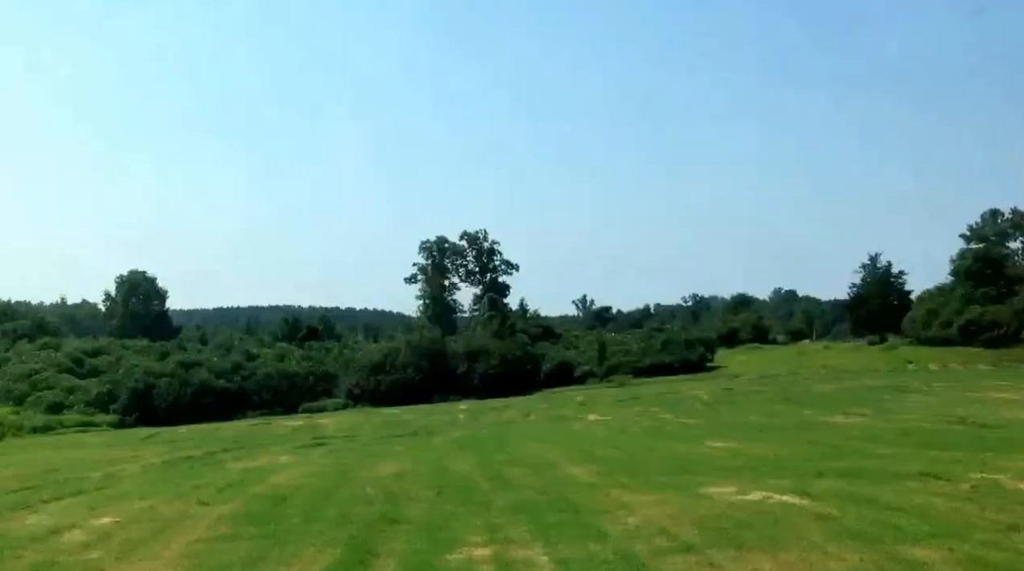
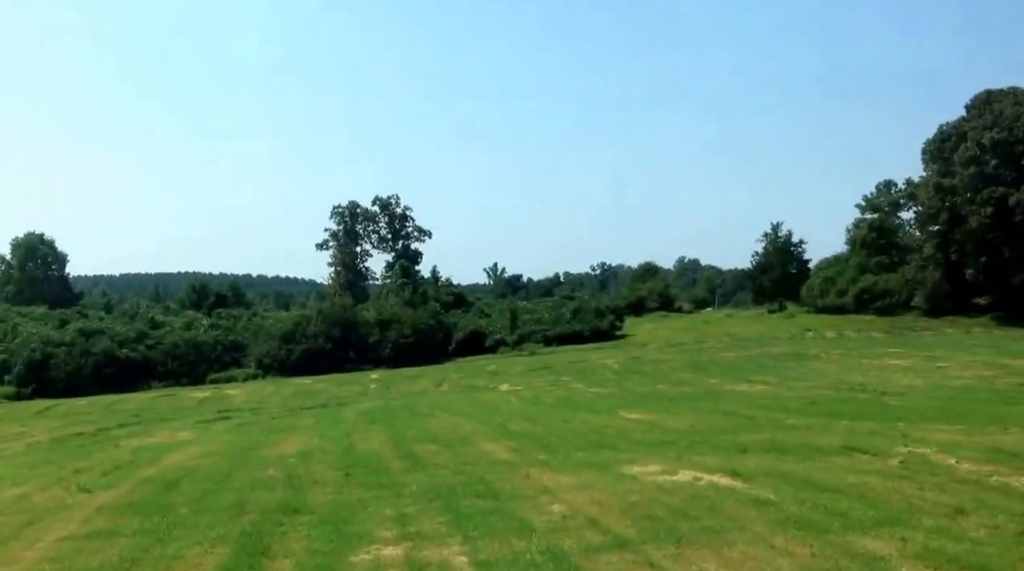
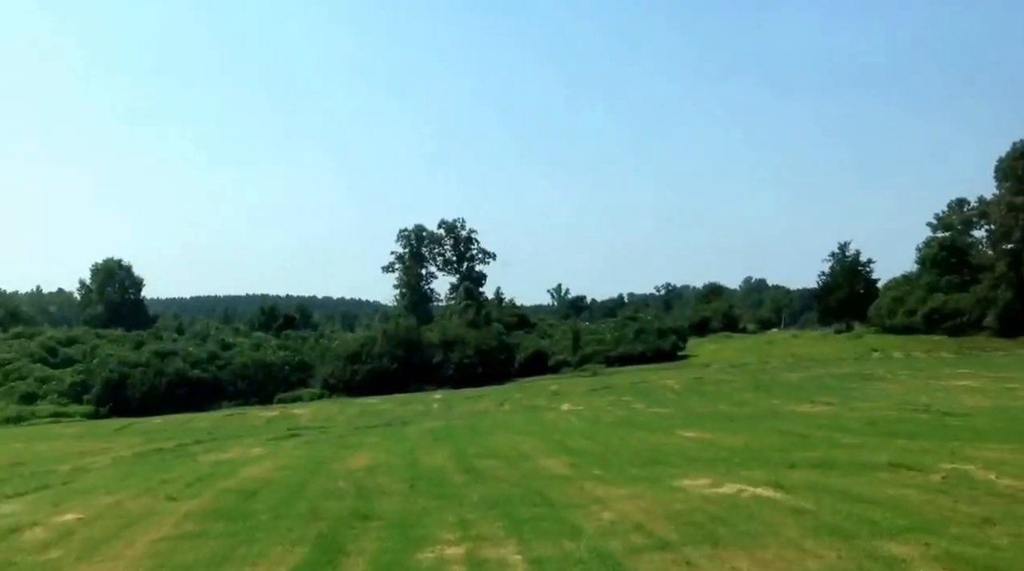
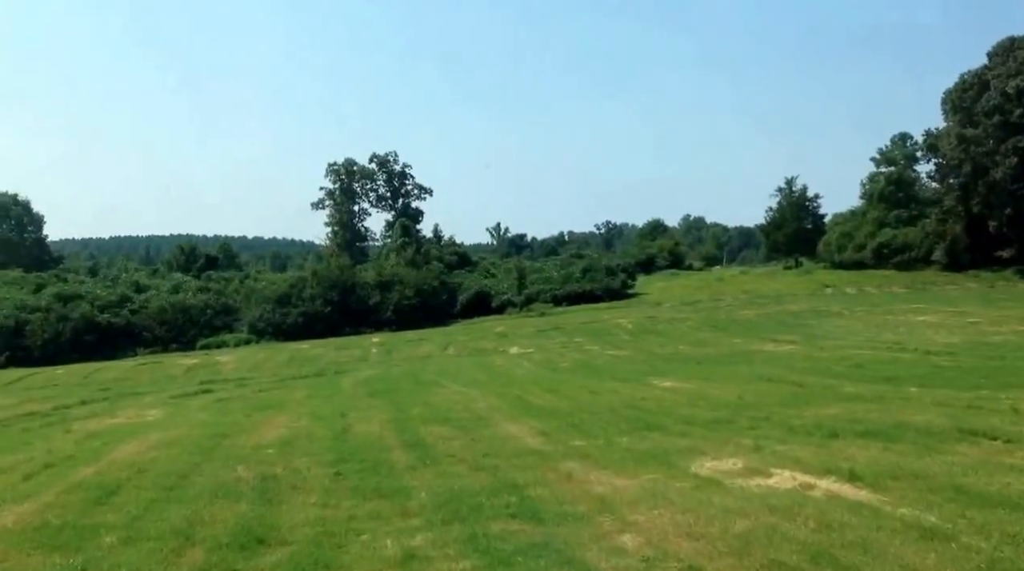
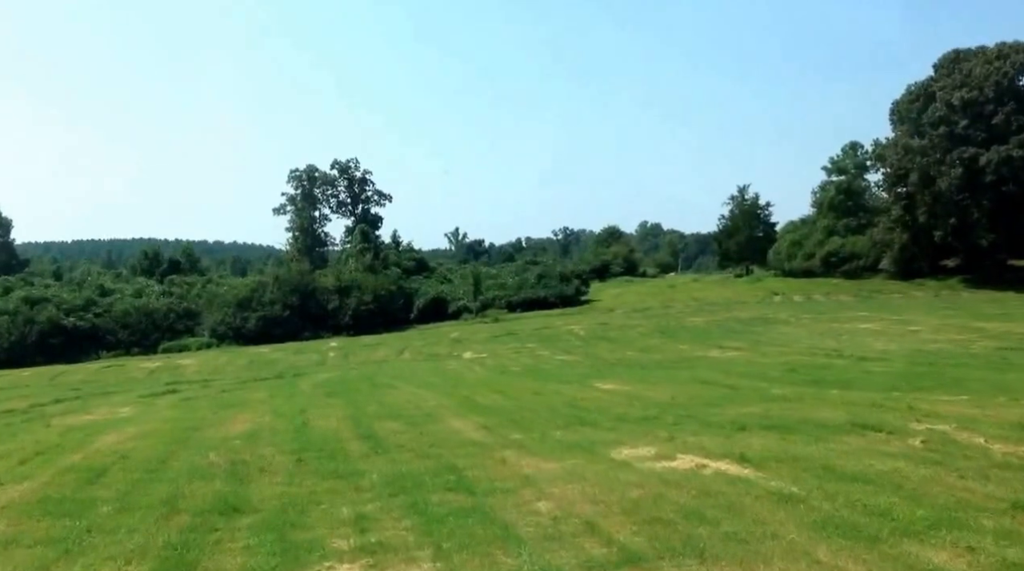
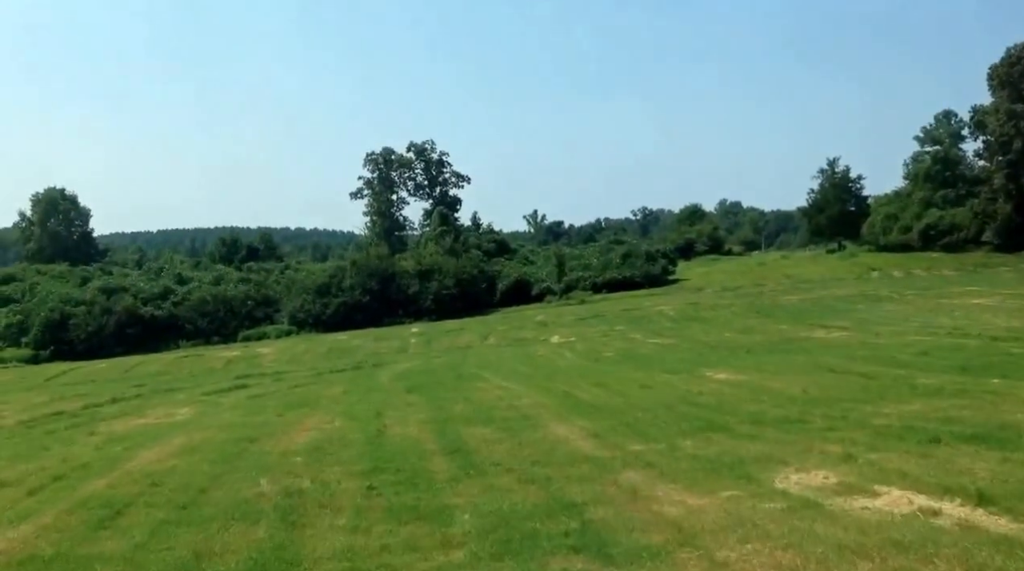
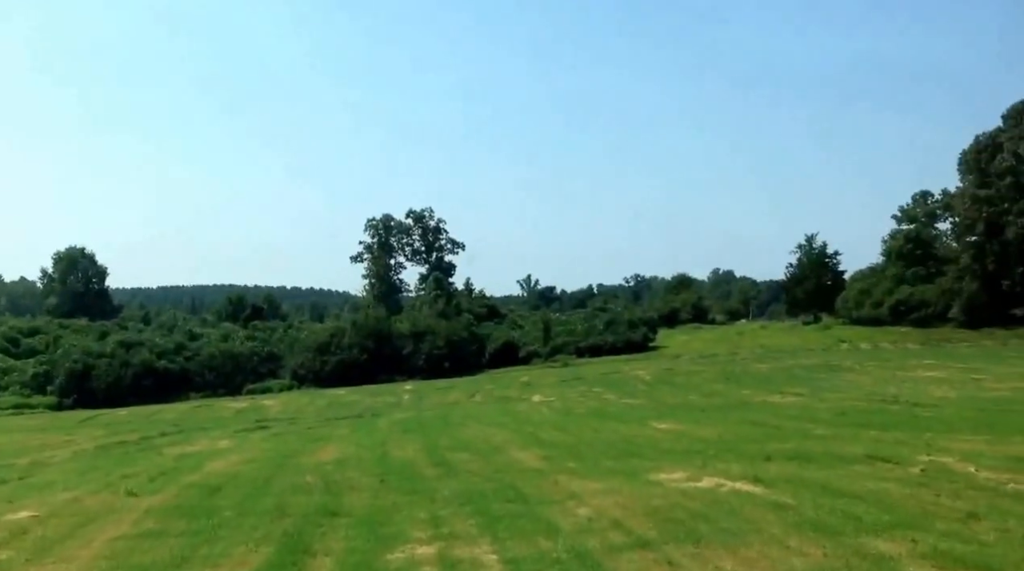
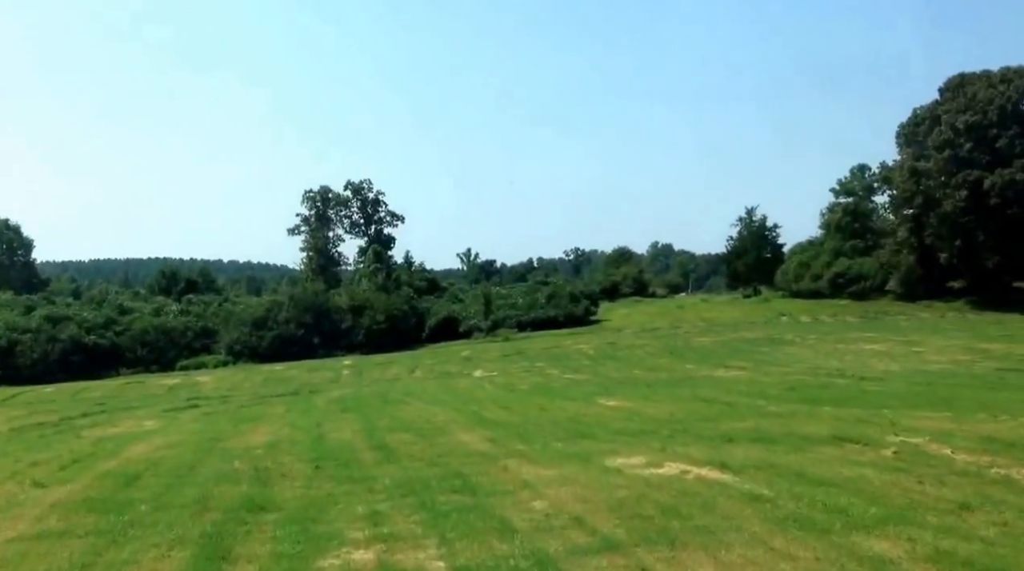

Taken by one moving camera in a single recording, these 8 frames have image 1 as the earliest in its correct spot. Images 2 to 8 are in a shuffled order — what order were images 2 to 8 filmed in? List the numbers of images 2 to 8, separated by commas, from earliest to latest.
3, 7, 2, 8, 5, 4, 6
